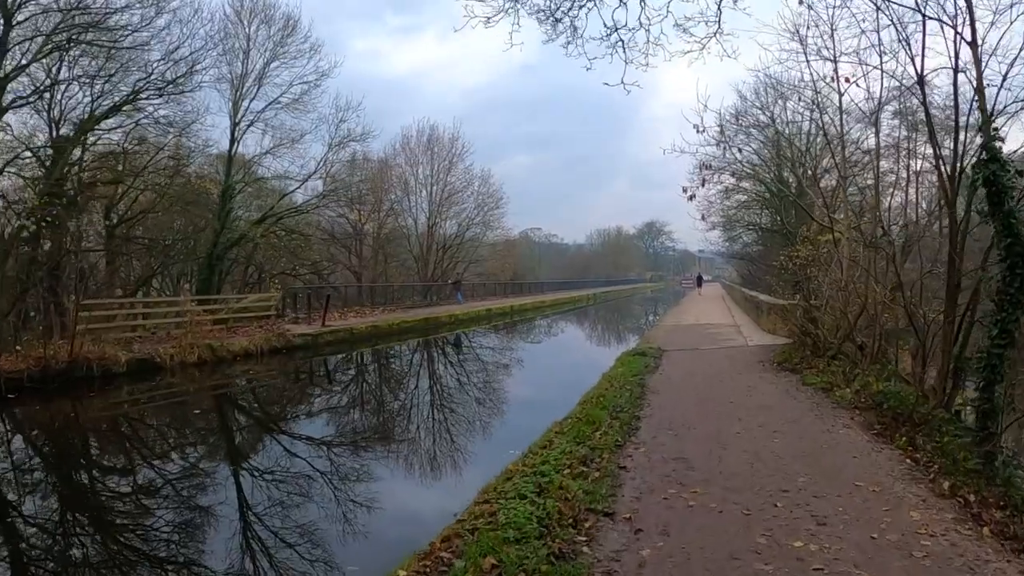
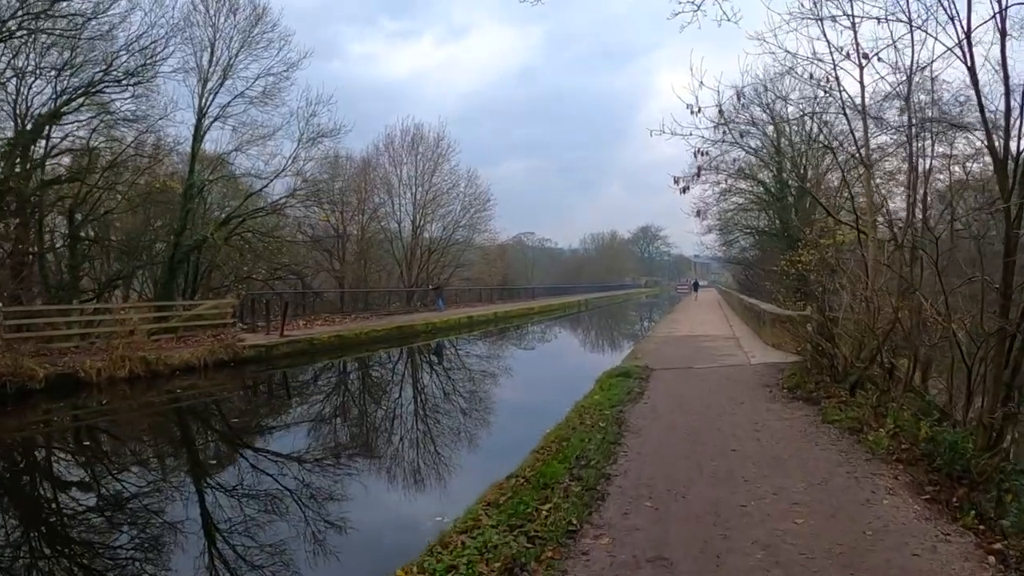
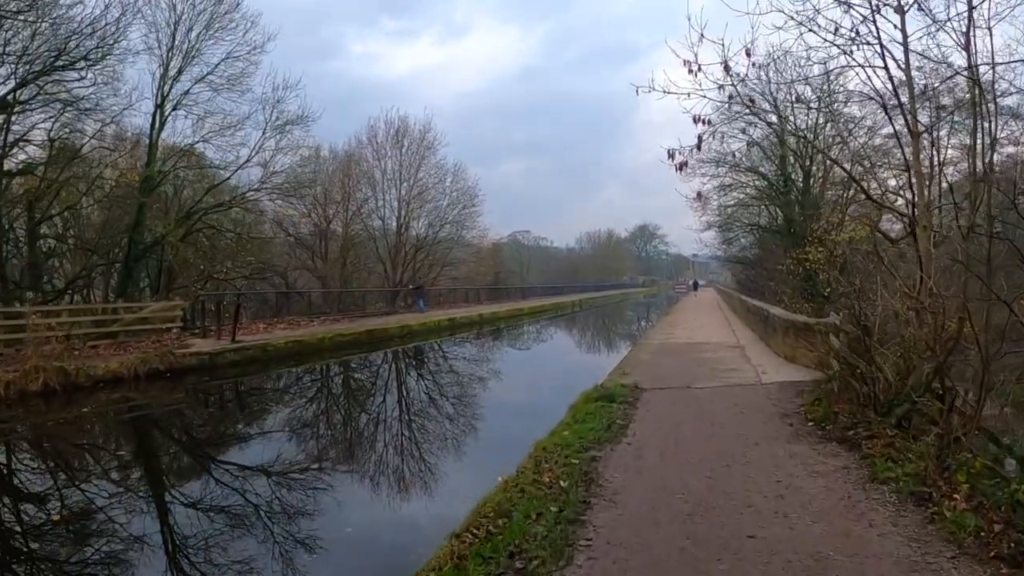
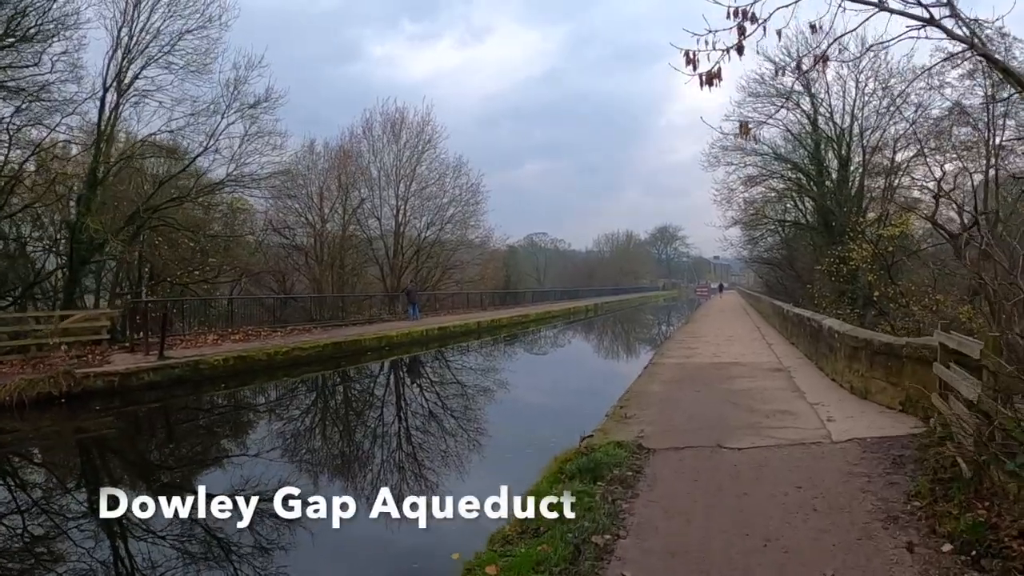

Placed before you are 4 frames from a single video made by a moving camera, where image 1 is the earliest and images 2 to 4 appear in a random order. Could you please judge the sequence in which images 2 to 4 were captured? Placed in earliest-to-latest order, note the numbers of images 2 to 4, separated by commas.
2, 3, 4
